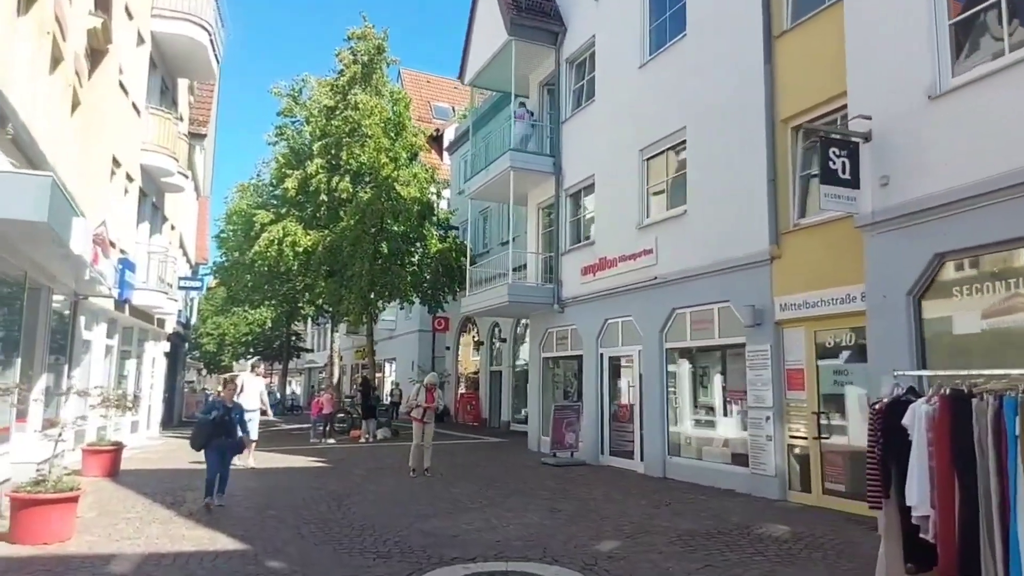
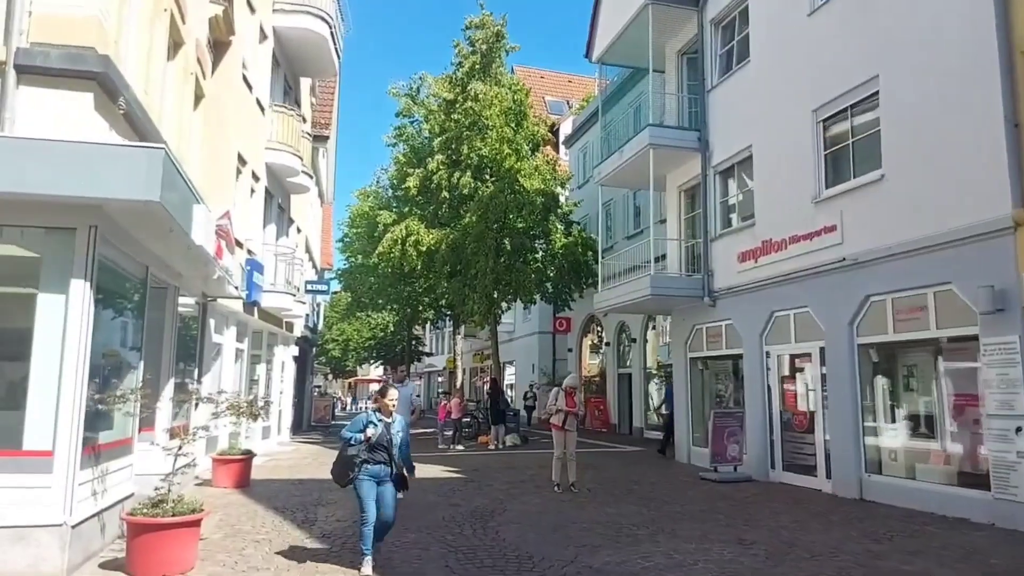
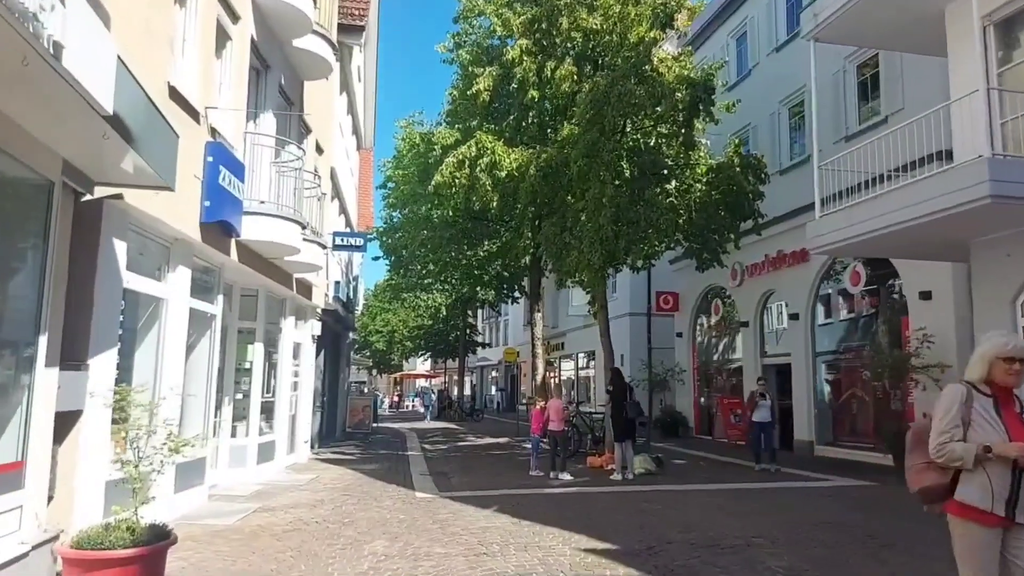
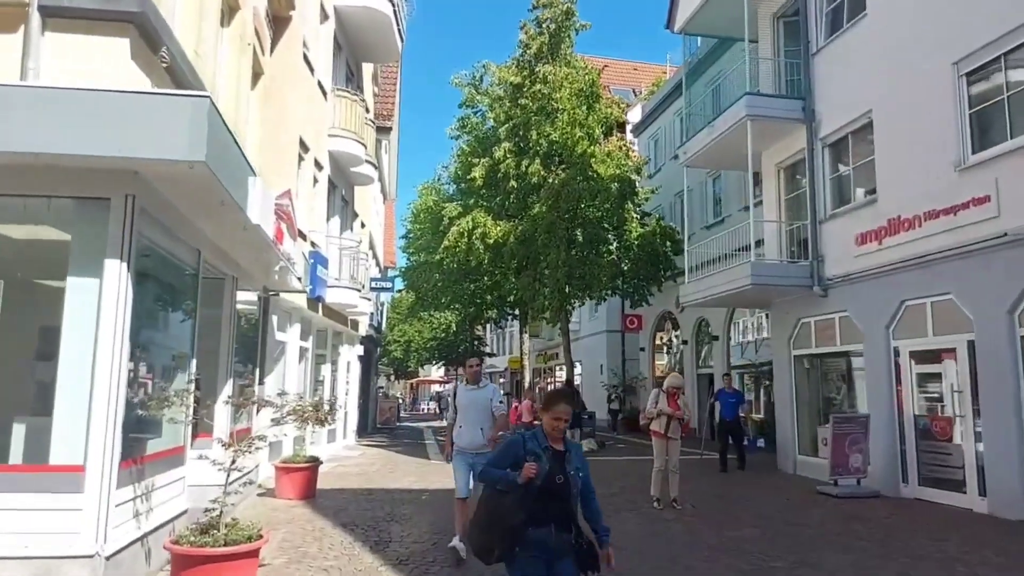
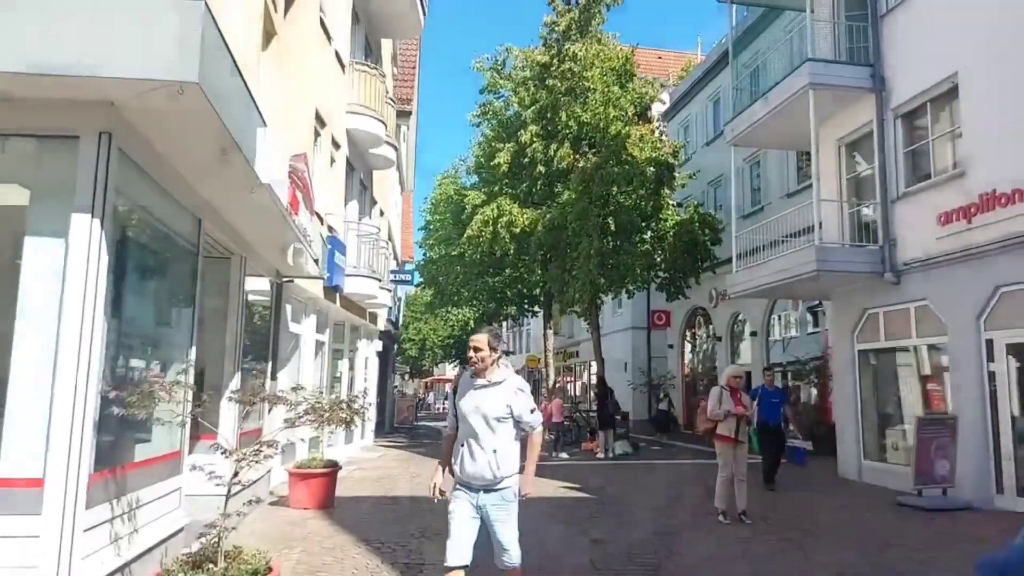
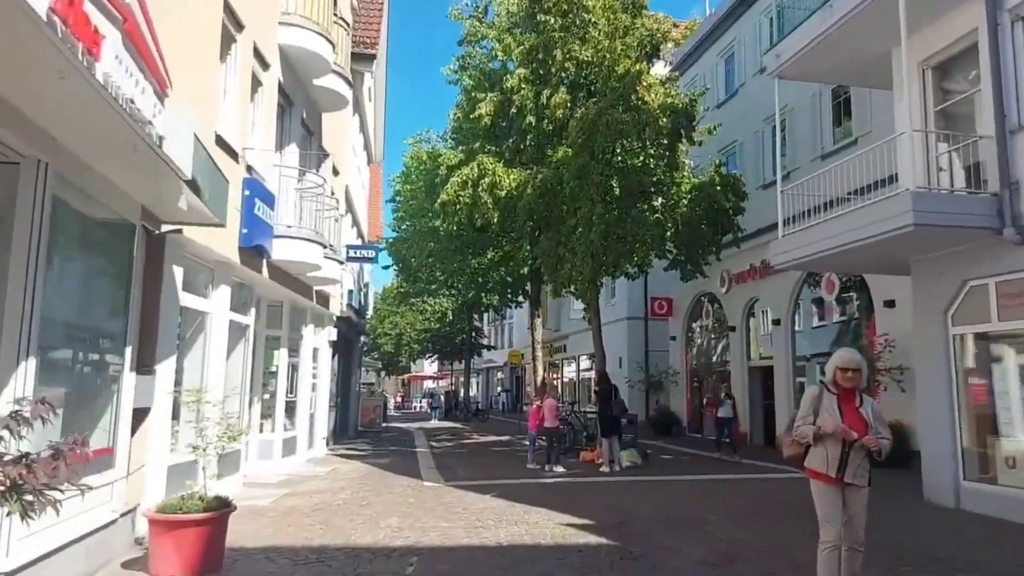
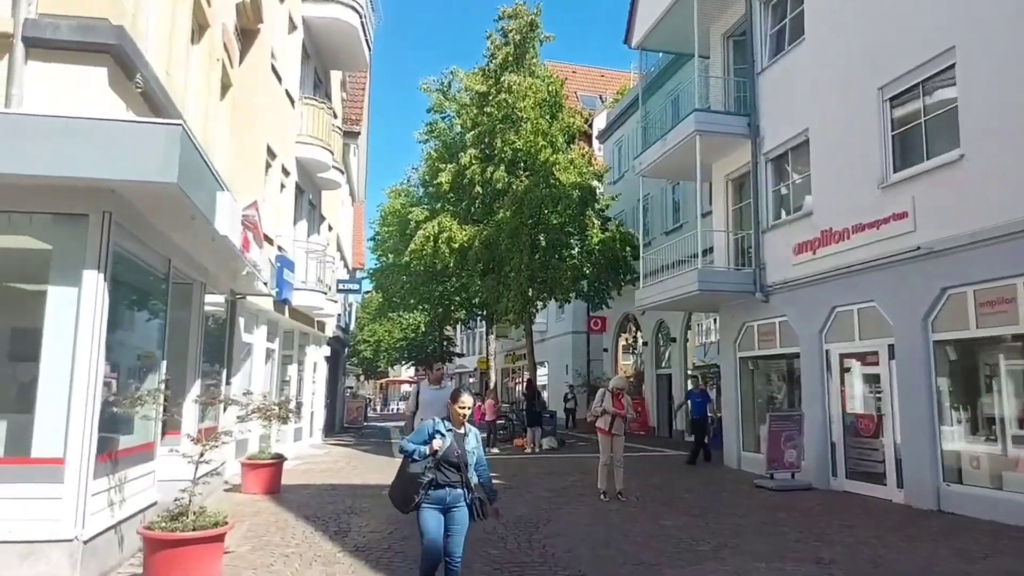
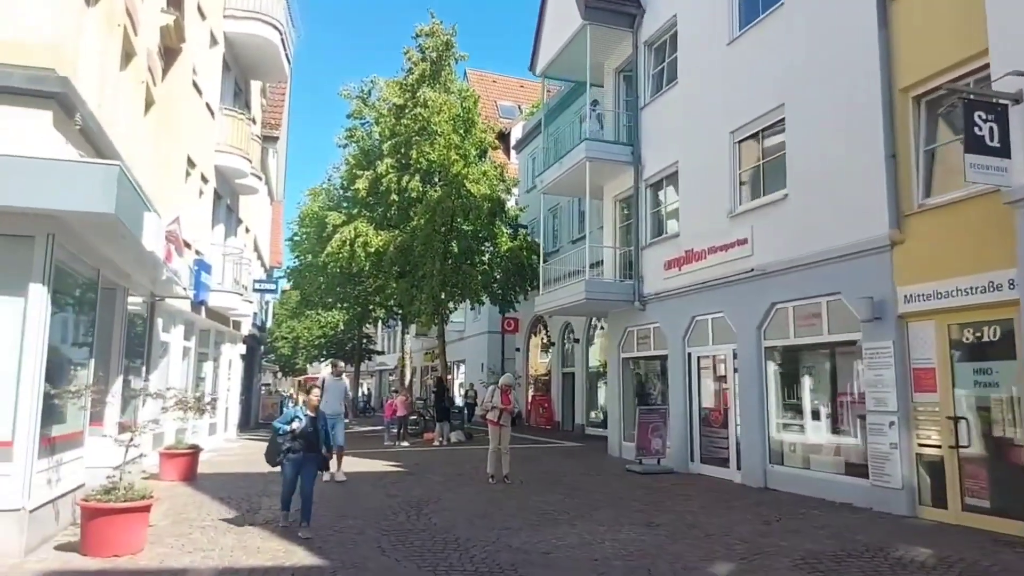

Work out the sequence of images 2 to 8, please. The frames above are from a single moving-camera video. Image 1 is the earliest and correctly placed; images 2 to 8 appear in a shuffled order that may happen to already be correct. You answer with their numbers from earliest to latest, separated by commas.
8, 2, 7, 4, 5, 6, 3
